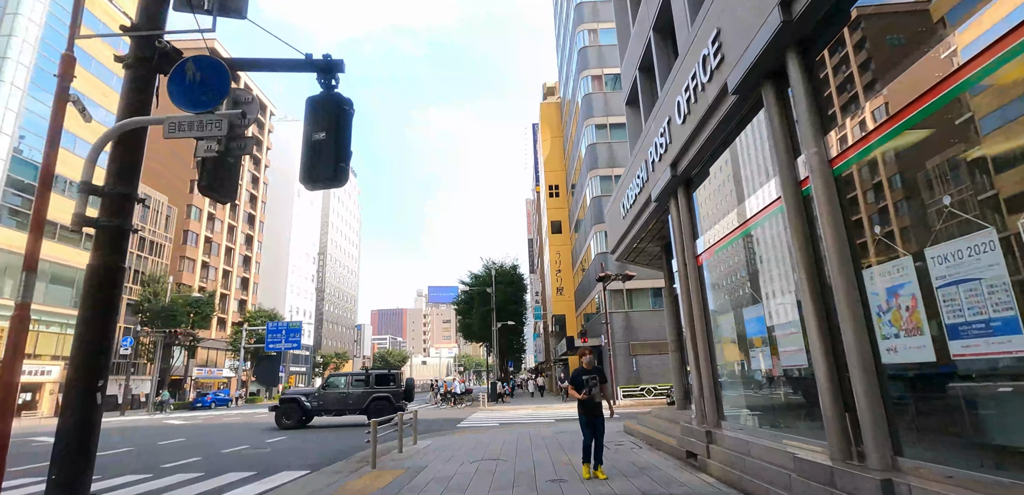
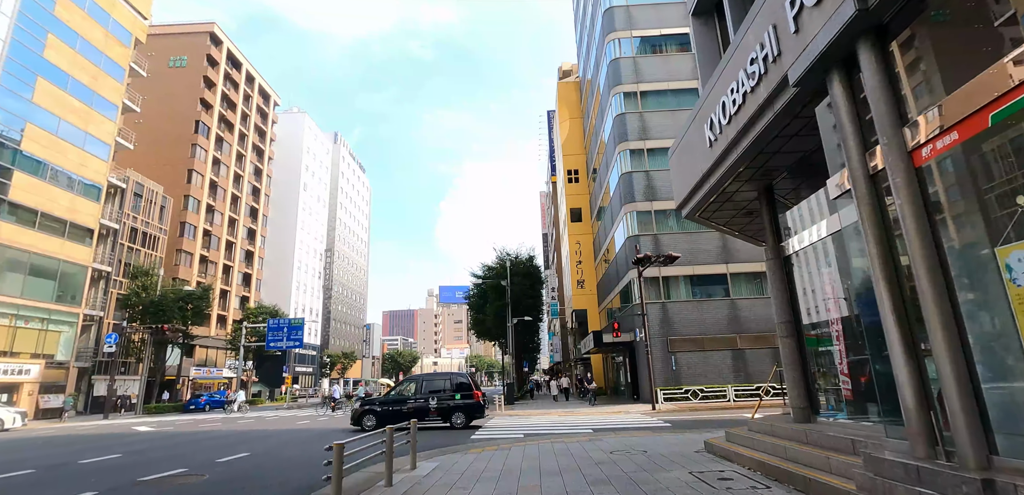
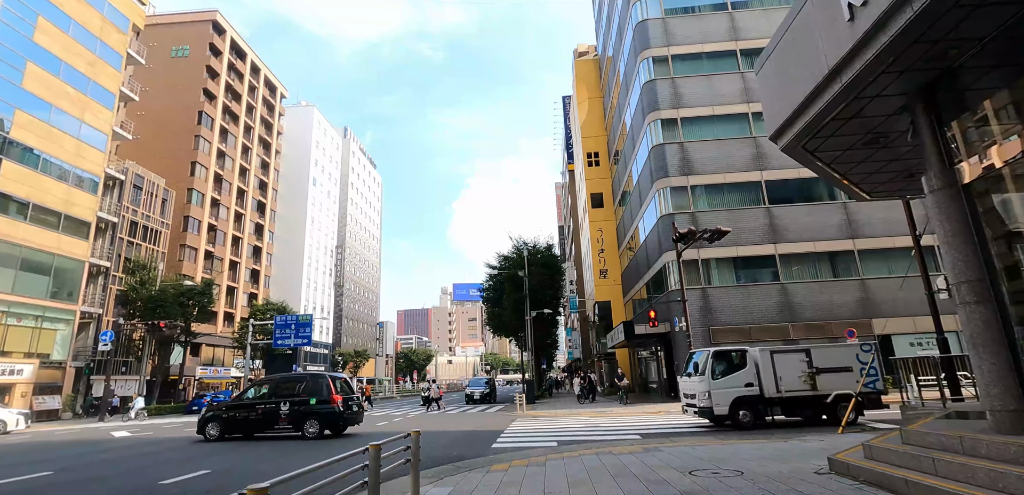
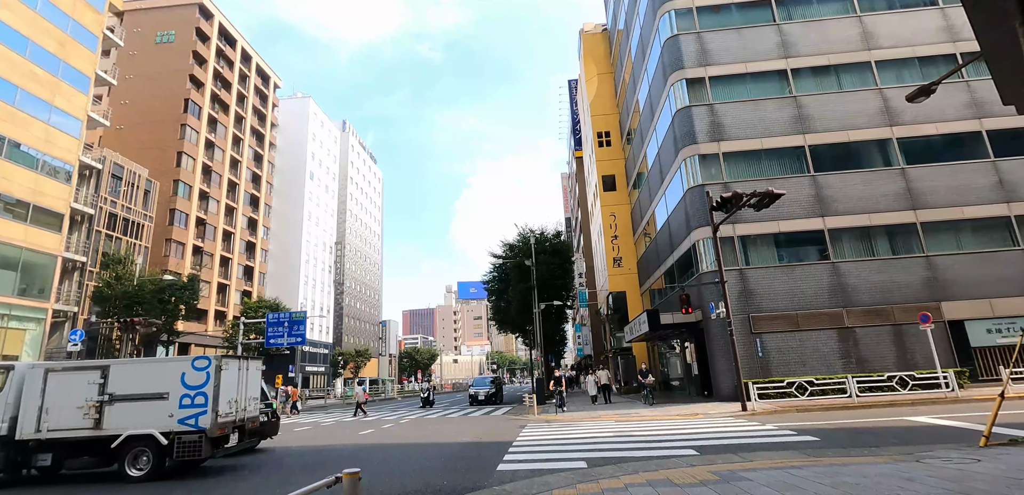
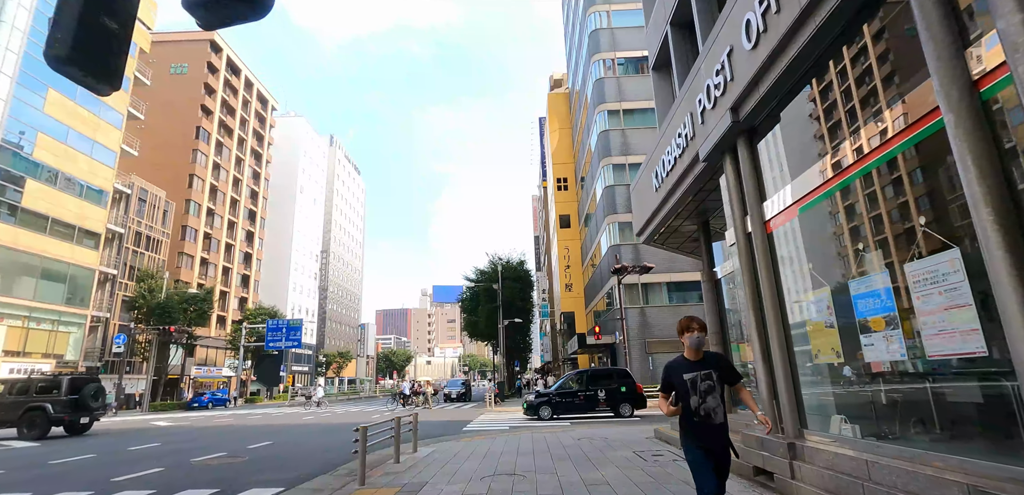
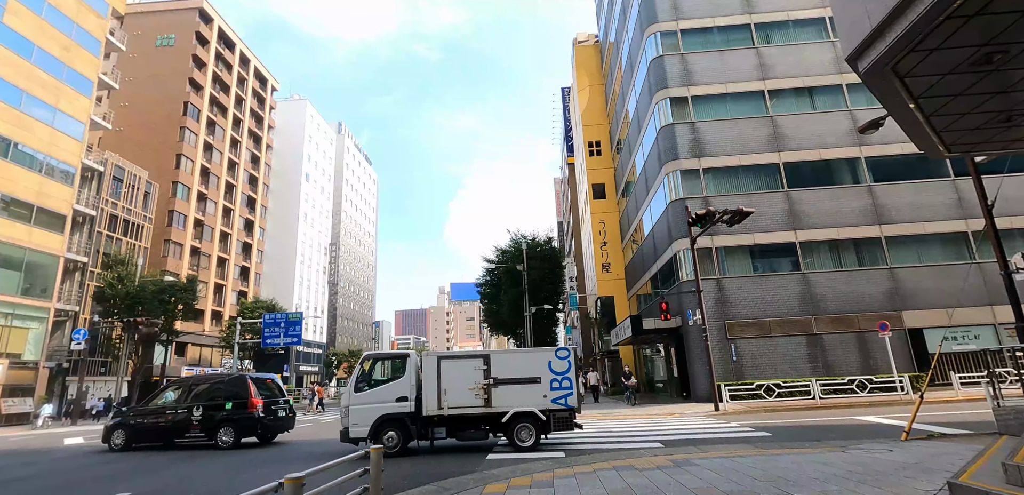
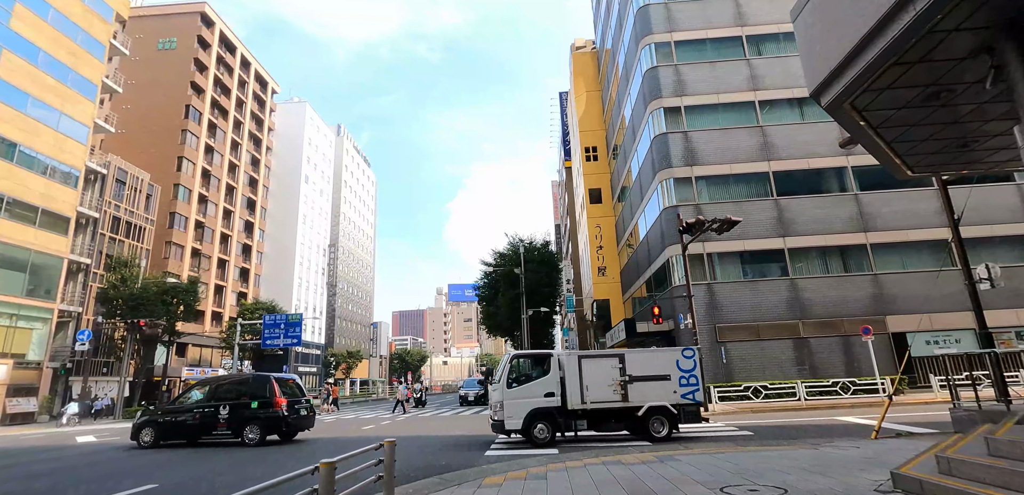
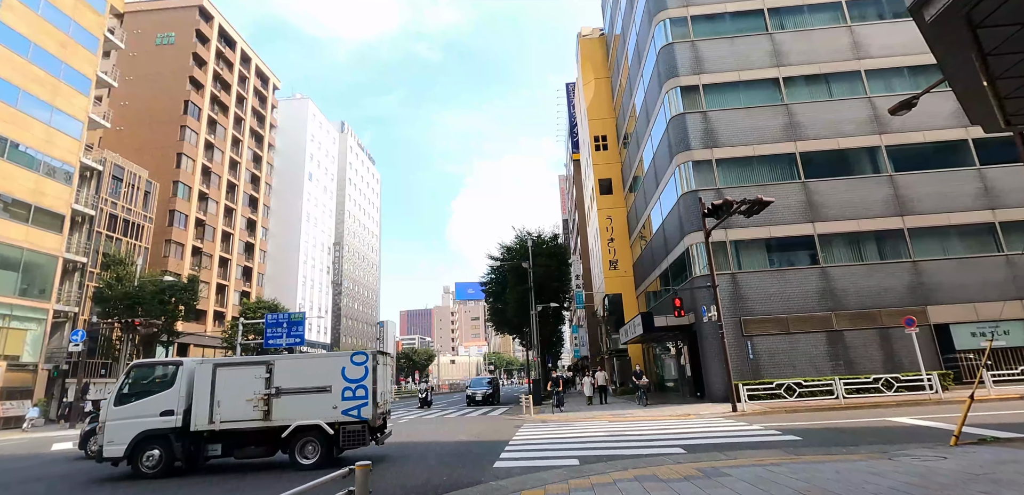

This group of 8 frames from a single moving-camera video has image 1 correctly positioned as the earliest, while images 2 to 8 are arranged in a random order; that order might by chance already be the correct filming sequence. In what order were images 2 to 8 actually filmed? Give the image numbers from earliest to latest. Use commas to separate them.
5, 2, 3, 7, 6, 8, 4
